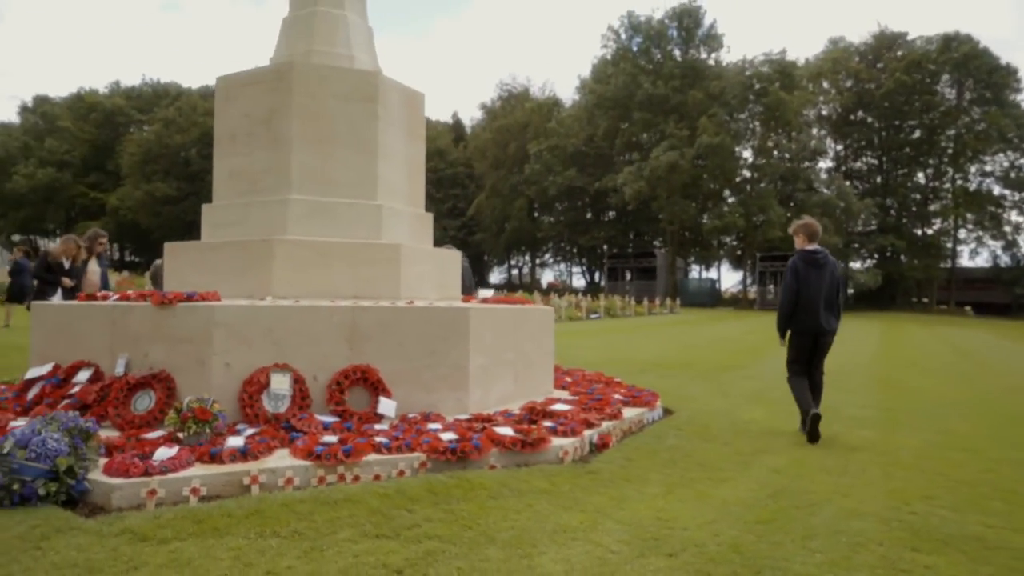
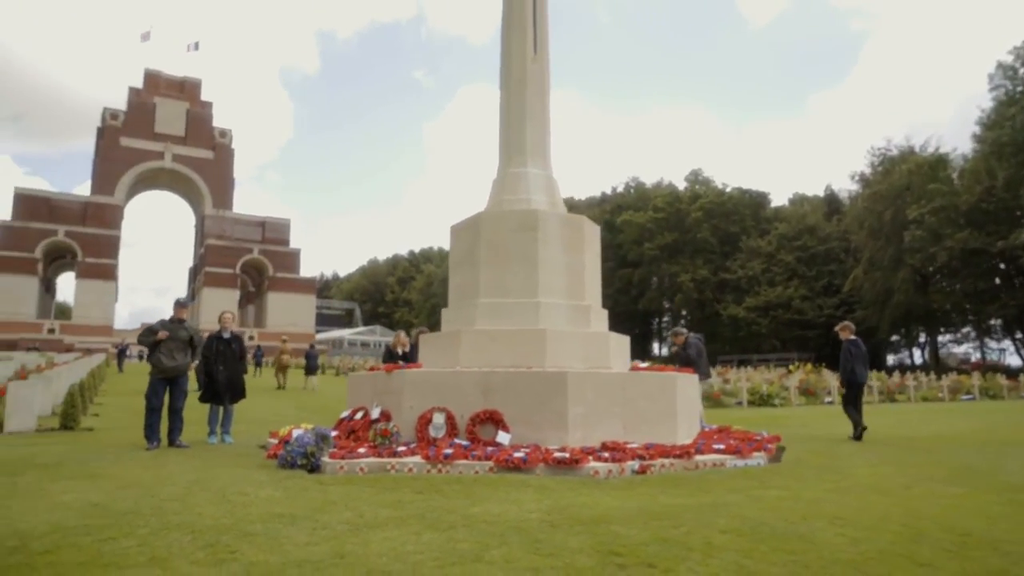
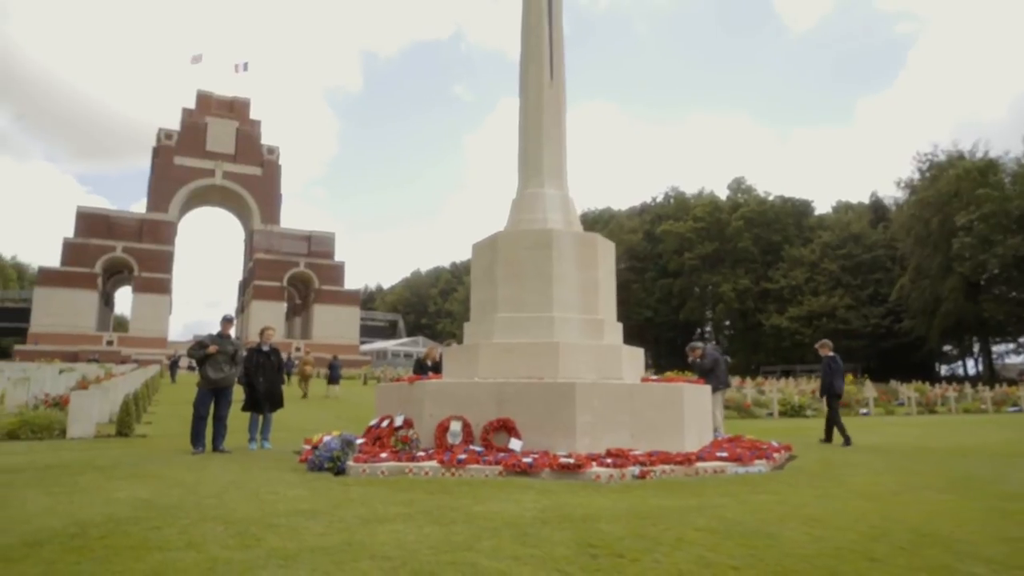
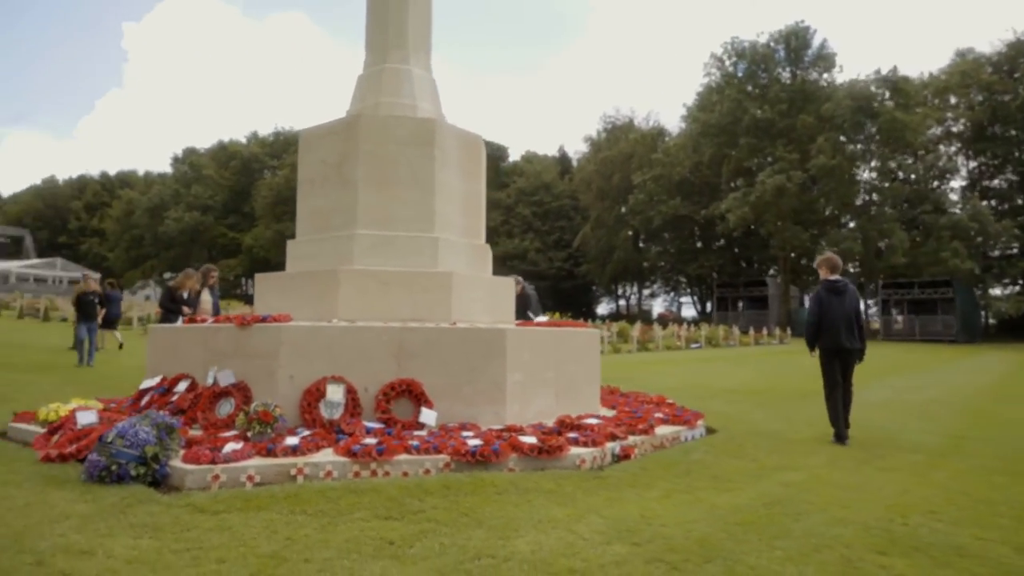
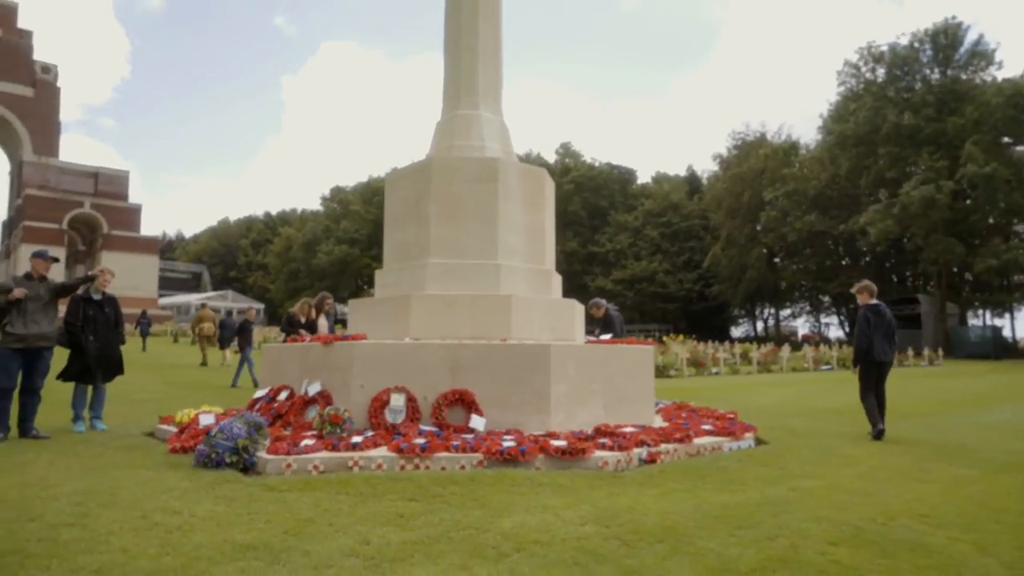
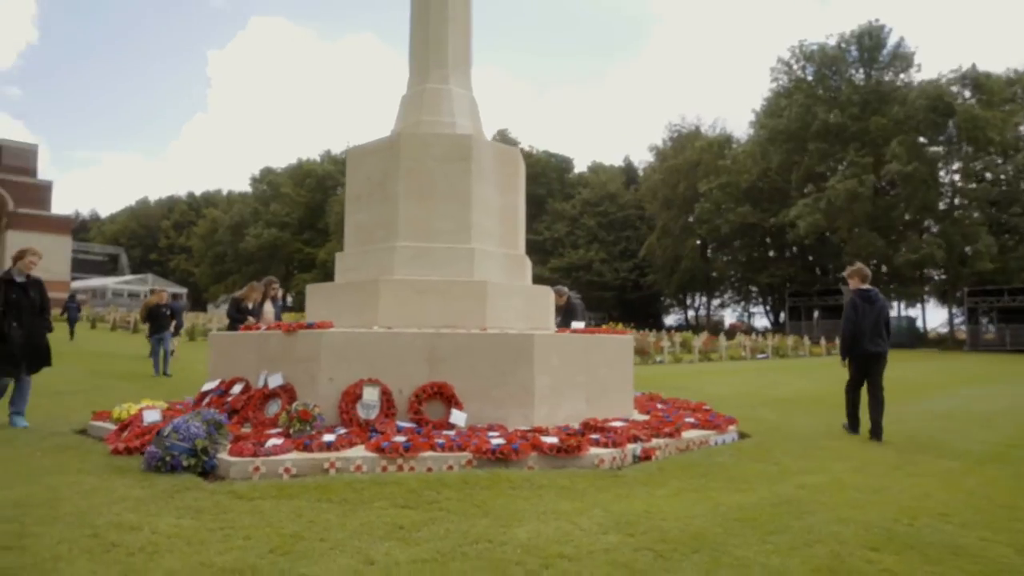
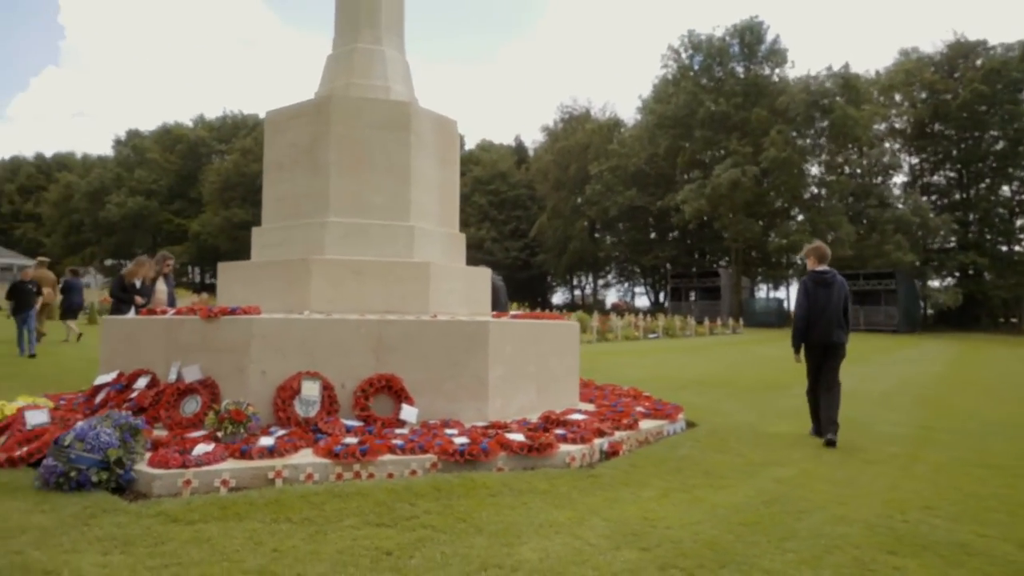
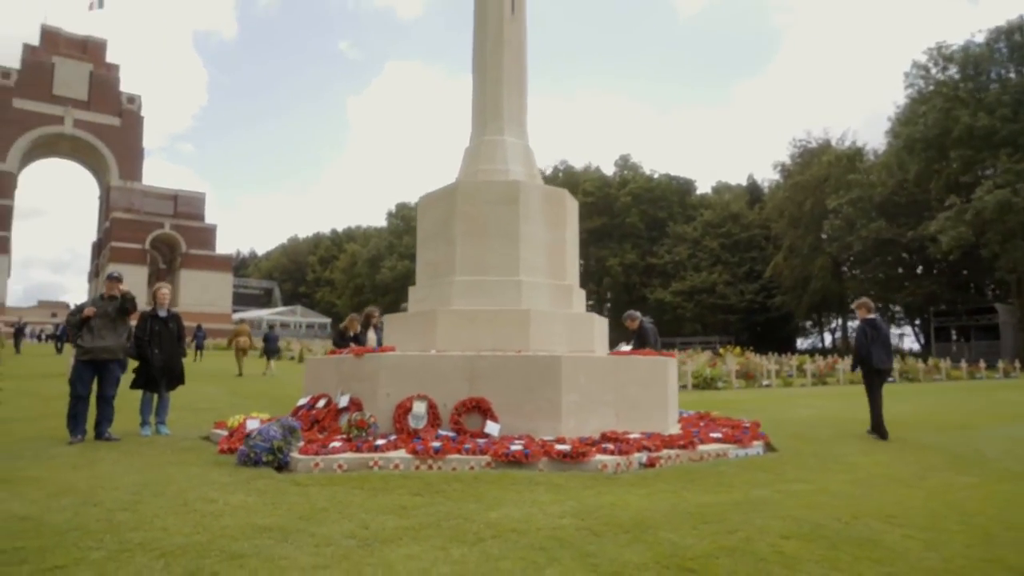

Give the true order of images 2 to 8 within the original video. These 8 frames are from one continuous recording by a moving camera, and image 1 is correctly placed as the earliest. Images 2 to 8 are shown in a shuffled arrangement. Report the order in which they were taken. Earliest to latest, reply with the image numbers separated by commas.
7, 4, 6, 5, 8, 2, 3
